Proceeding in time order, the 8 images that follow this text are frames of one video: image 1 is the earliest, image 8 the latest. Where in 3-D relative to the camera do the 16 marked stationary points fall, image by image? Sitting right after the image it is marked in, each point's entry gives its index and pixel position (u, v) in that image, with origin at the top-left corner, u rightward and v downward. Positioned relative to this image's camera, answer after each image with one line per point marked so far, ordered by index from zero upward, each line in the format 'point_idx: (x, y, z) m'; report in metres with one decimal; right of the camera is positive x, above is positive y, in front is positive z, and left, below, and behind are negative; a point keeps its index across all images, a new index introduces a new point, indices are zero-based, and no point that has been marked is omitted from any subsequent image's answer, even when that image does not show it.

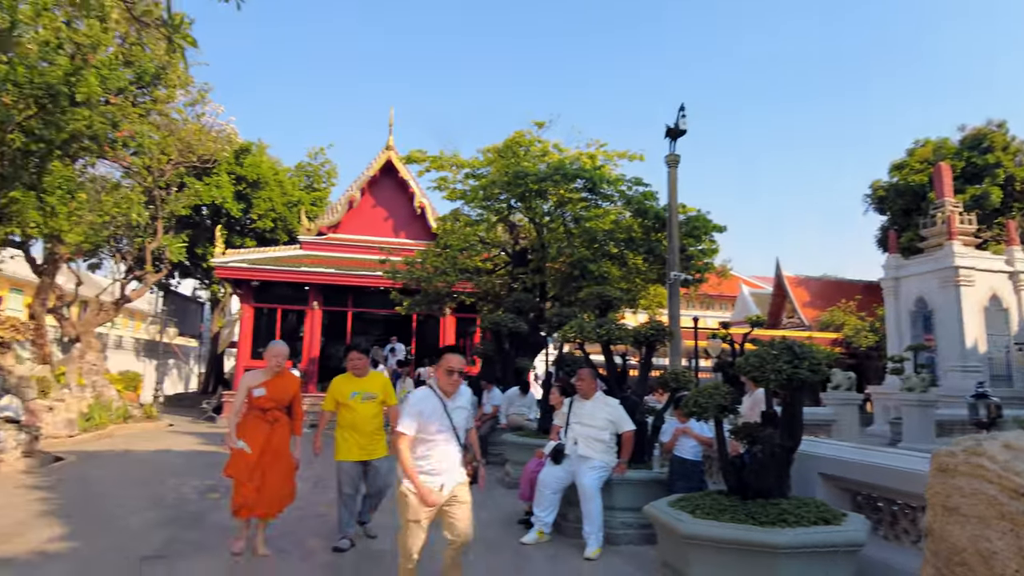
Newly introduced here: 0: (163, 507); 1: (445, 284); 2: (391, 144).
0: (-3.5, -2.2, +6.7) m
1: (-1.2, +0.1, +11.5) m
2: (-3.5, +4.2, +19.5) m
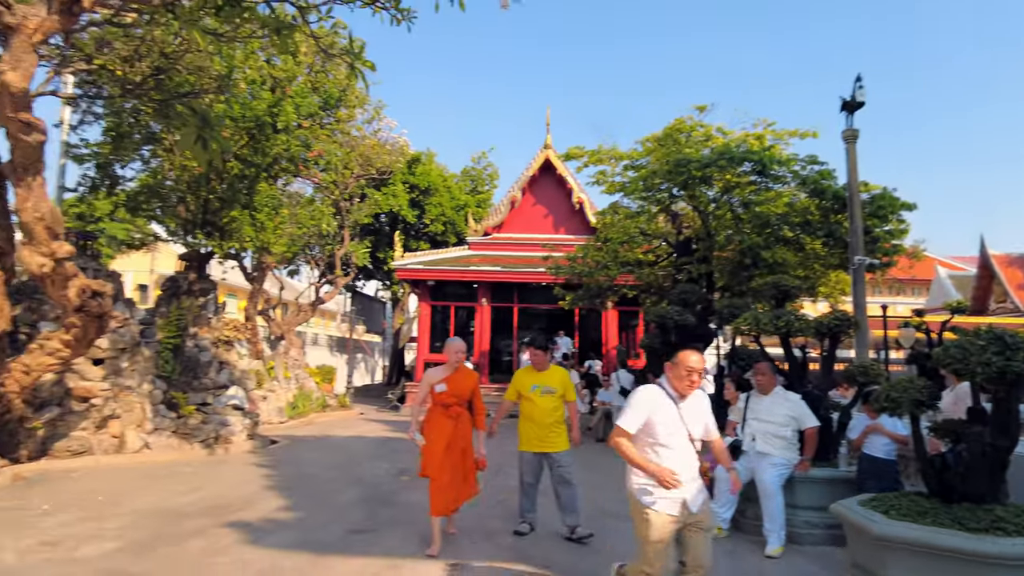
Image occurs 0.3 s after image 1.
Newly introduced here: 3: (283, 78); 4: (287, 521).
0: (-1.7, -2.2, +7.5) m
1: (+1.7, +0.2, +11.6) m
2: (+1.1, +4.4, +19.8) m
3: (-3.7, +3.4, +10.9) m
4: (-1.9, -2.0, +5.8) m
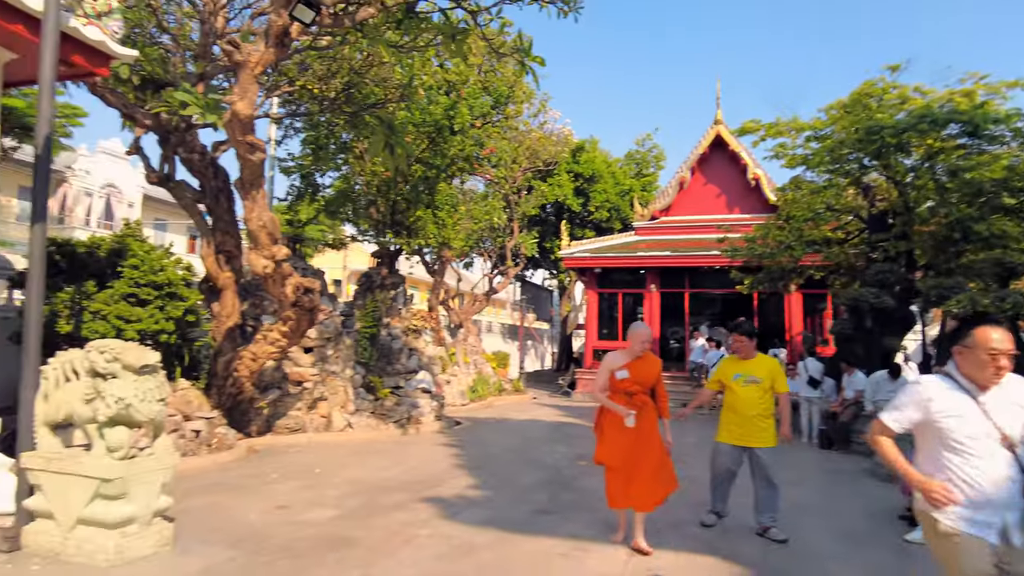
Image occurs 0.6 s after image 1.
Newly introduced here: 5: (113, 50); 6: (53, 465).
0: (+0.4, -2.1, +7.8) m
1: (+4.5, +0.5, +10.9) m
2: (+5.9, +4.8, +19.0) m
3: (-1.0, +3.6, +11.5) m
4: (-0.3, -2.0, +6.2) m
5: (-3.3, +2.0, +5.6) m
6: (-2.9, -1.1, +4.2) m
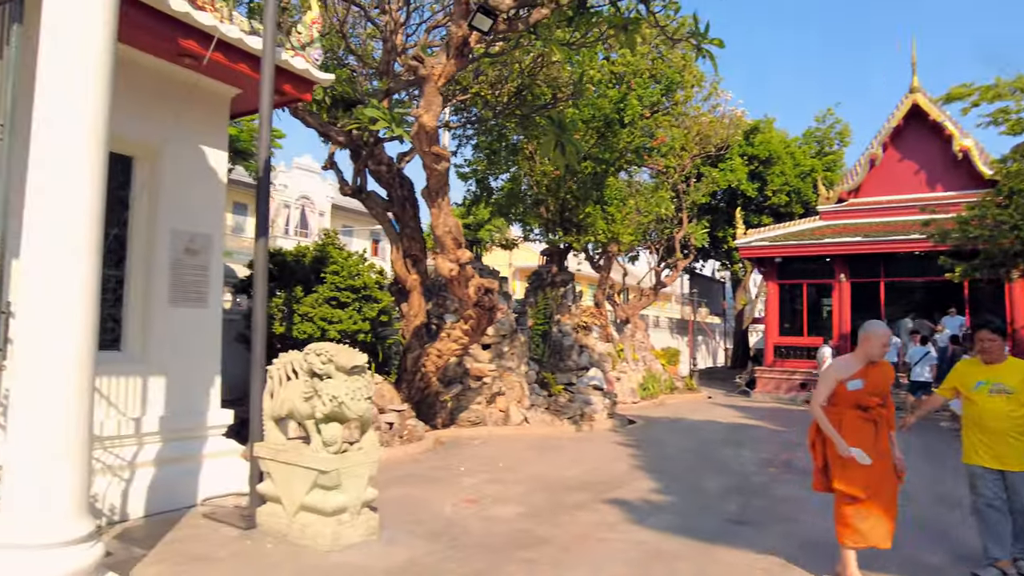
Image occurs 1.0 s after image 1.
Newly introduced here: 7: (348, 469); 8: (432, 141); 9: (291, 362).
0: (+2.4, -2.1, +7.4) m
1: (+7.1, +0.6, +9.4) m
2: (+10.3, +5.1, +16.9) m
3: (+1.9, +3.6, +11.2) m
4: (+1.4, -1.9, +6.0) m
5: (-1.8, +1.9, +6.1) m
6: (-1.6, -1.2, +4.6) m
7: (-1.1, -1.2, +4.5) m
8: (-0.8, +1.4, +6.6) m
9: (-1.6, -0.5, +5.0) m
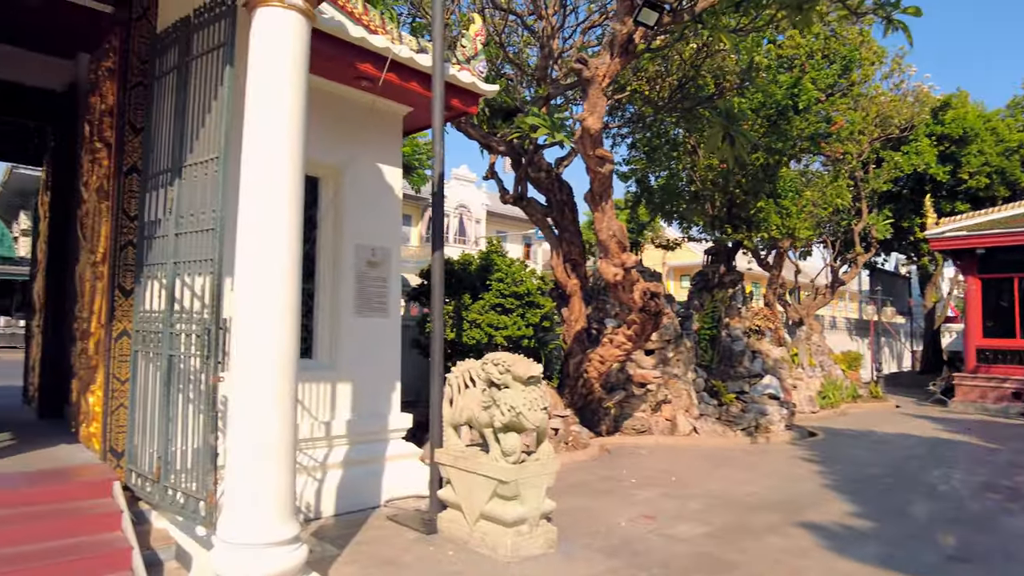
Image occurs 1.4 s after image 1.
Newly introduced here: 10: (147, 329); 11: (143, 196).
0: (+4.2, -2.0, +6.5) m
1: (+9.2, +0.7, +7.4) m
2: (+13.8, +5.3, +14.0) m
3: (+4.4, +3.6, +10.4) m
4: (+2.8, -1.9, +5.3) m
5: (-0.3, +1.9, +6.2) m
6: (-0.4, -1.2, +4.7) m
7: (+0.1, -1.3, +4.5) m
8: (+0.8, +1.4, +6.4) m
9: (-0.3, -0.6, +5.0) m
10: (-2.3, -0.3, +4.2) m
11: (-2.4, +0.6, +4.4) m
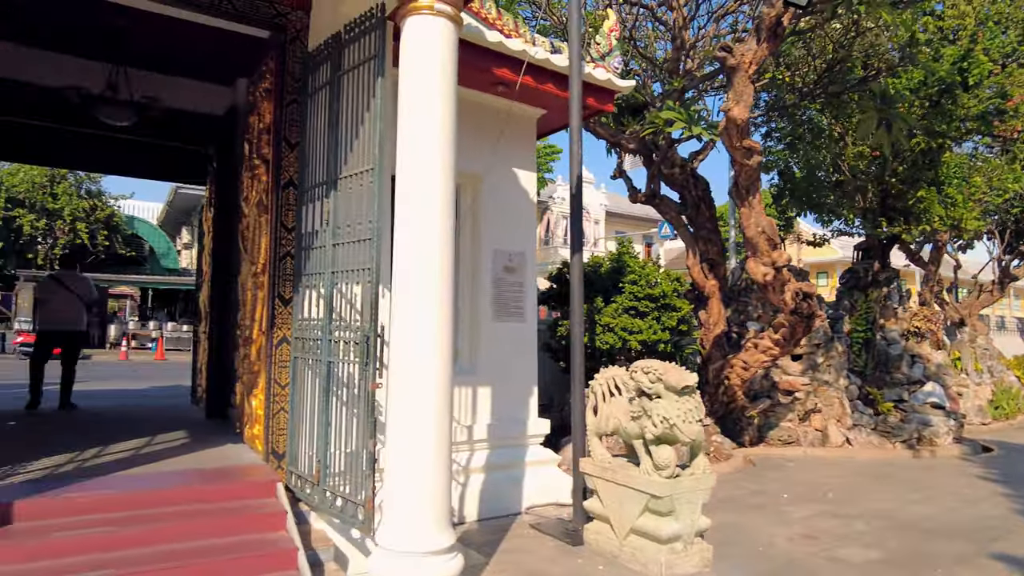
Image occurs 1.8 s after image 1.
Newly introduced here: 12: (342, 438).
0: (+5.4, -2.0, +5.5) m
1: (+10.5, +0.9, +5.5) m
2: (+16.1, +5.5, +11.3) m
3: (+6.3, +3.7, +9.3) m
4: (+3.9, -1.9, +4.6) m
5: (+1.0, +1.8, +6.0) m
6: (+0.6, -1.3, +4.5) m
7: (+1.1, -1.3, +4.2) m
8: (+2.0, +1.4, +6.0) m
9: (+0.8, -0.7, +4.8) m
10: (-1.3, -0.3, +4.3) m
11: (-1.4, +0.5, +4.5) m
12: (-1.0, -0.9, +4.0) m
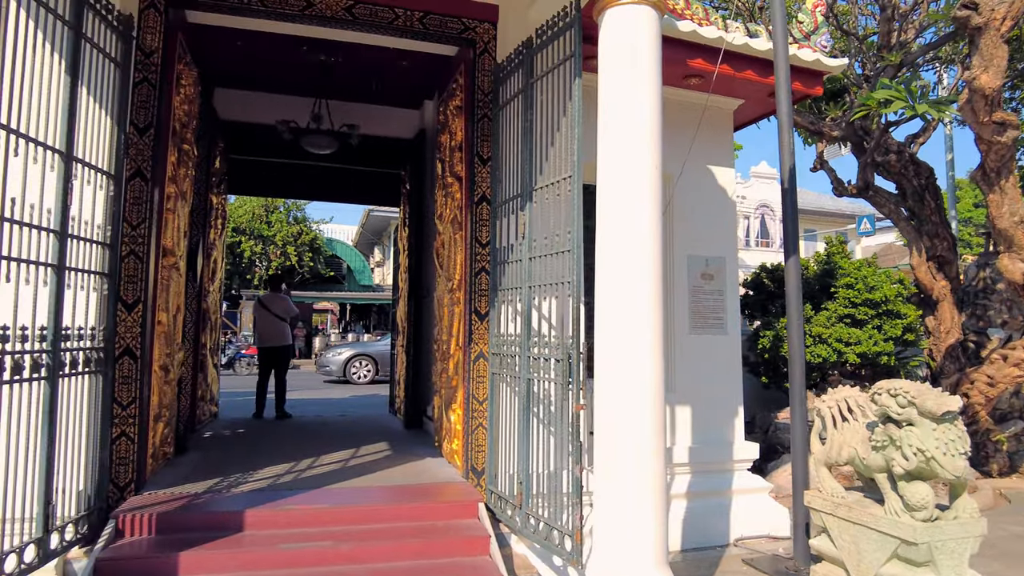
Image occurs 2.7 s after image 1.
0: (+6.8, -1.9, +3.6) m
1: (+11.7, +1.1, +2.5) m
2: (+18.4, +5.8, +6.7) m
3: (+8.4, +3.7, +7.2) m
4: (+5.1, -1.9, +3.1) m
5: (+2.5, +1.8, +5.3) m
6: (+1.9, -1.3, +3.9) m
7: (+2.3, -1.3, +3.5) m
8: (+3.6, +1.4, +5.0) m
9: (+2.1, -0.7, +4.2) m
10: (-0.1, -0.4, +4.2) m
11: (-0.1, +0.4, +4.5) m
12: (+0.2, -1.0, +3.8) m
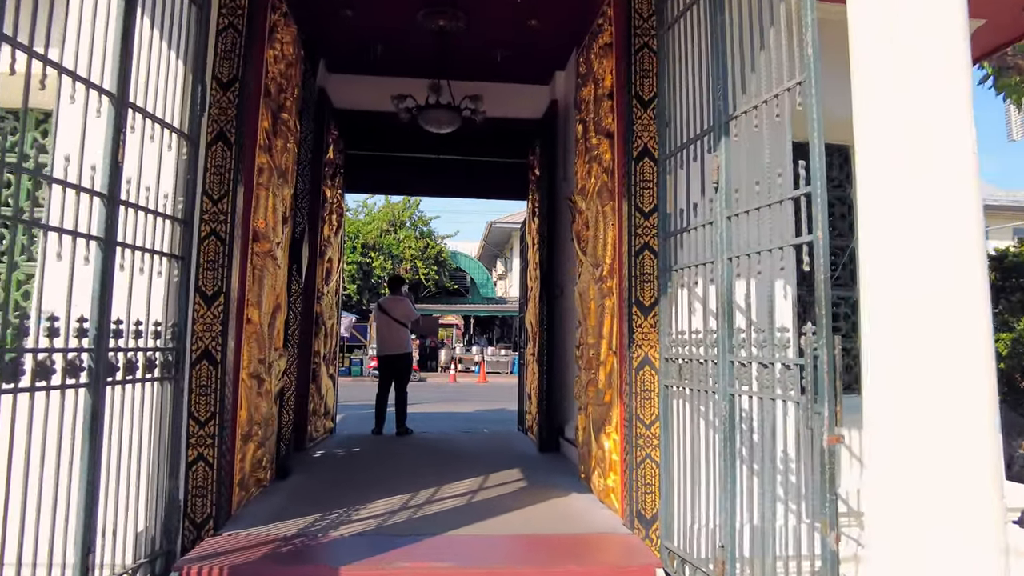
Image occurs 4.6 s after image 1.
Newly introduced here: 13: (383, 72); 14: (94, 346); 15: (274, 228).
0: (+7.4, -1.7, +1.2) m
1: (+12.0, +1.4, -0.7) m
2: (+19.3, +6.2, +2.3) m
3: (+9.6, +3.9, +4.6) m
4: (+5.7, -1.7, +1.0) m
5: (+3.5, +1.9, +3.7) m
6: (+2.7, -1.2, +2.4) m
7: (+2.9, -1.2, +1.9) m
8: (+4.5, +1.5, +3.2) m
9: (+2.9, -0.6, +2.6) m
10: (+0.8, -0.3, +3.0) m
11: (+0.7, +0.5, +3.3) m
12: (+0.9, -0.9, +2.6) m
13: (-1.3, +2.1, +6.4) m
14: (-1.5, -0.2, +2.4) m
15: (-1.4, +0.4, +3.9) m
